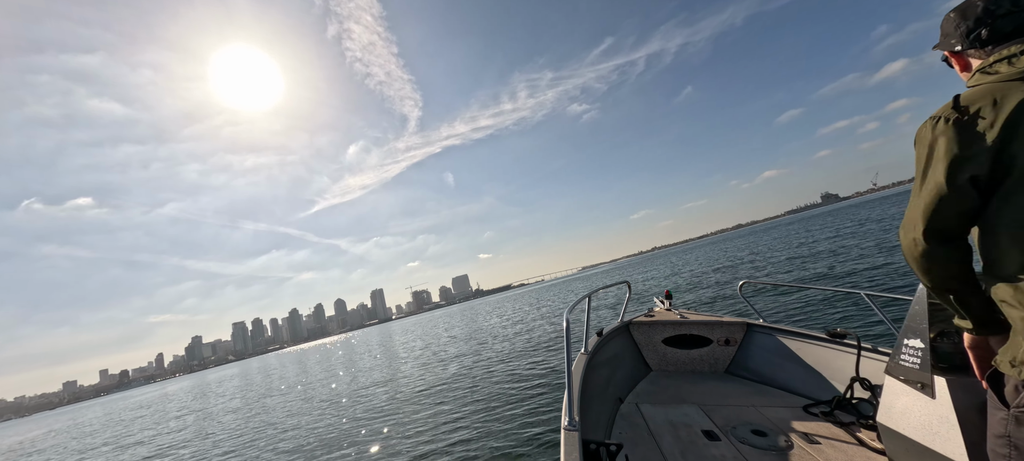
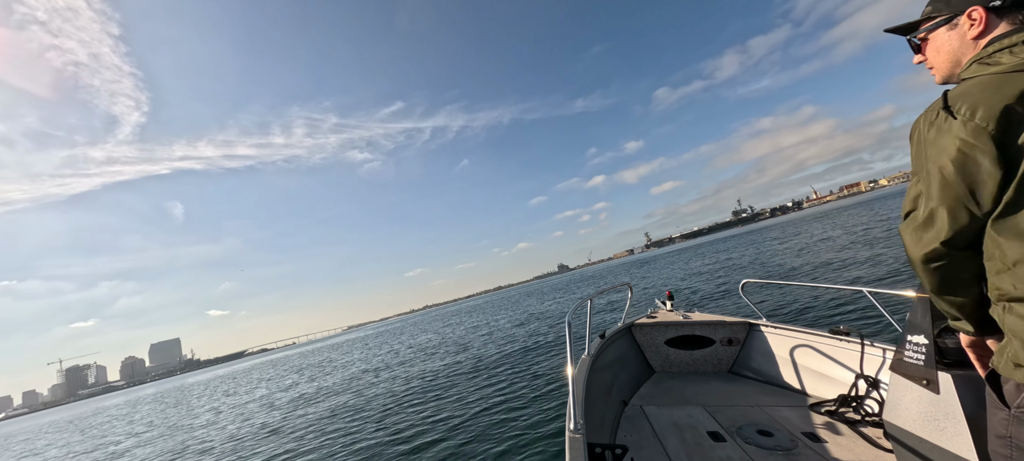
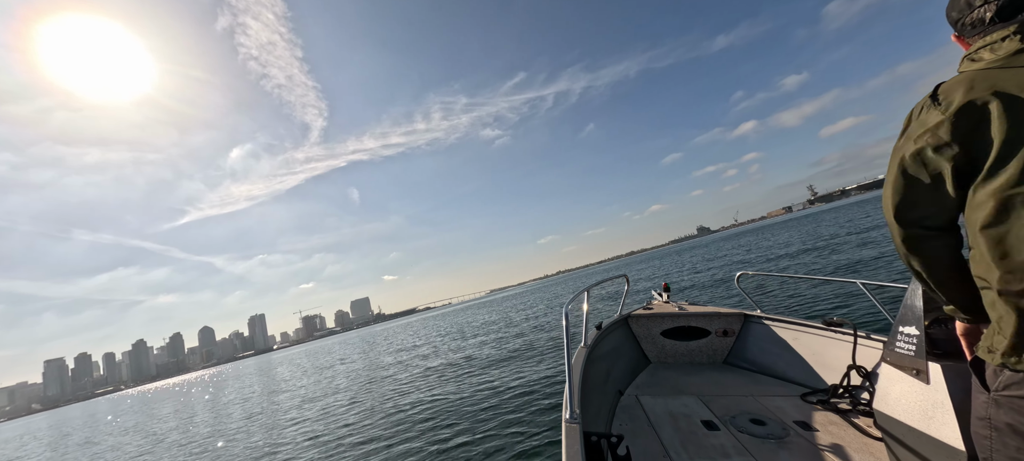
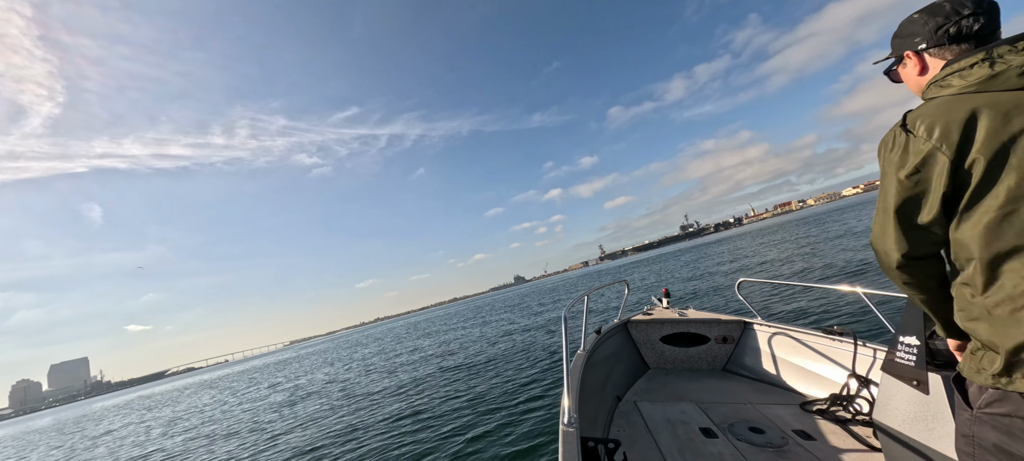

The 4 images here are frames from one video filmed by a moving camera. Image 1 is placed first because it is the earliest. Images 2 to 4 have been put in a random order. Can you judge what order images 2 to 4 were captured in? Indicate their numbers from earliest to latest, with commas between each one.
3, 2, 4
